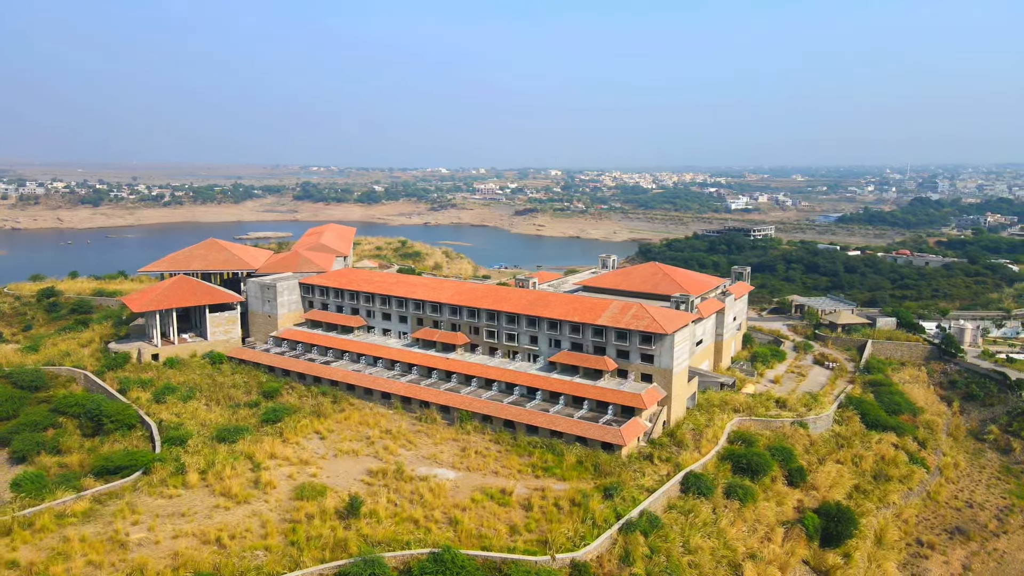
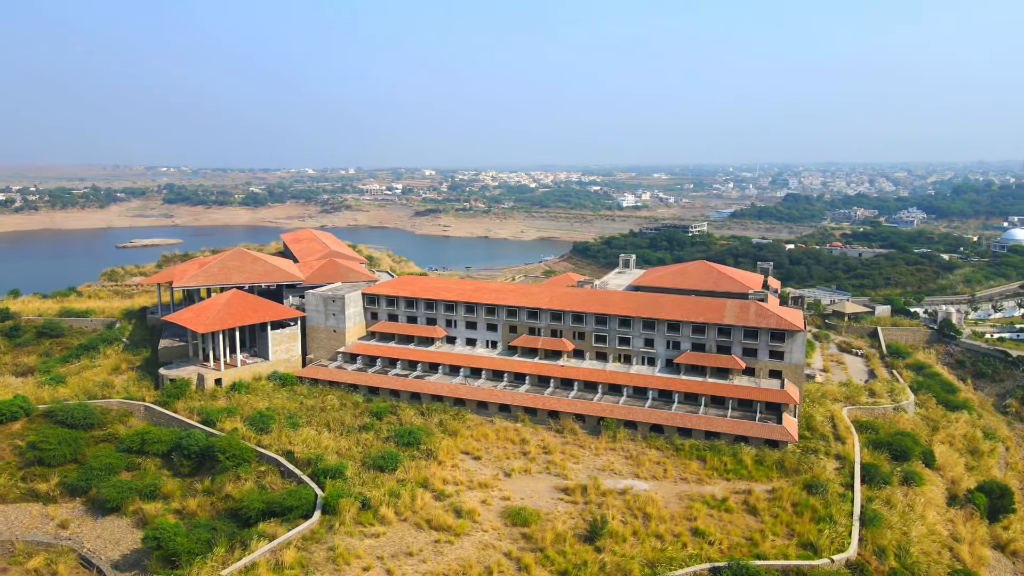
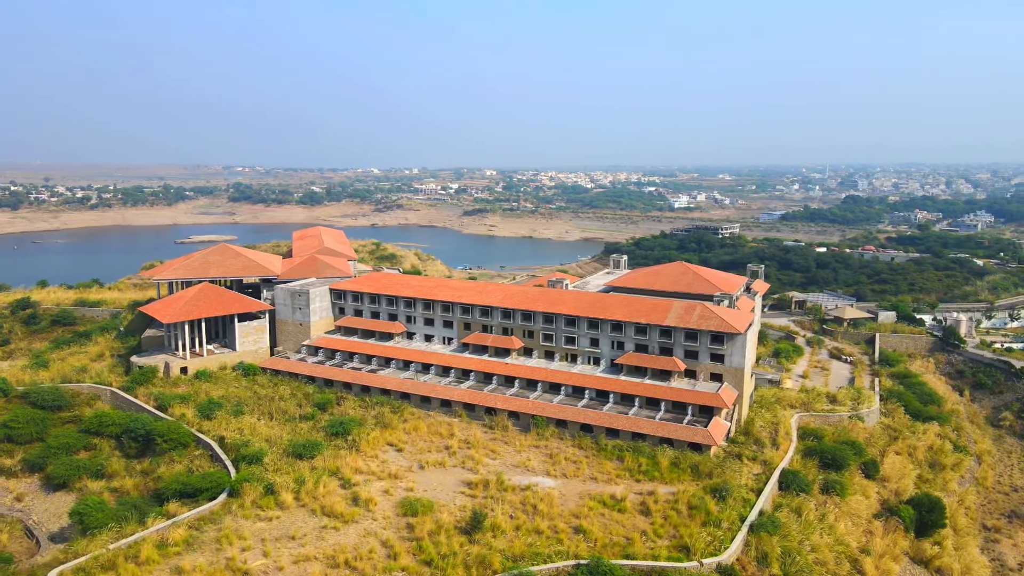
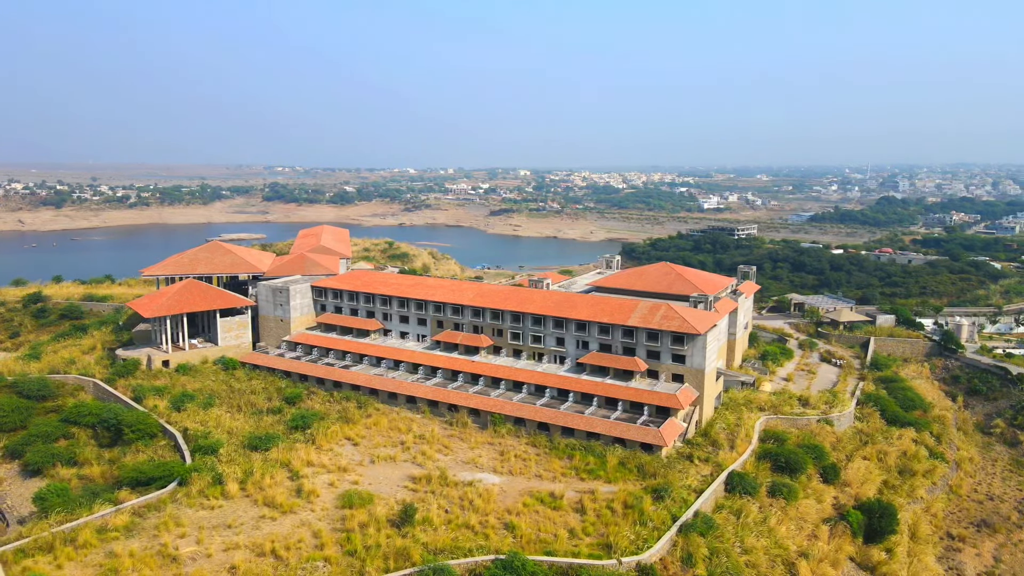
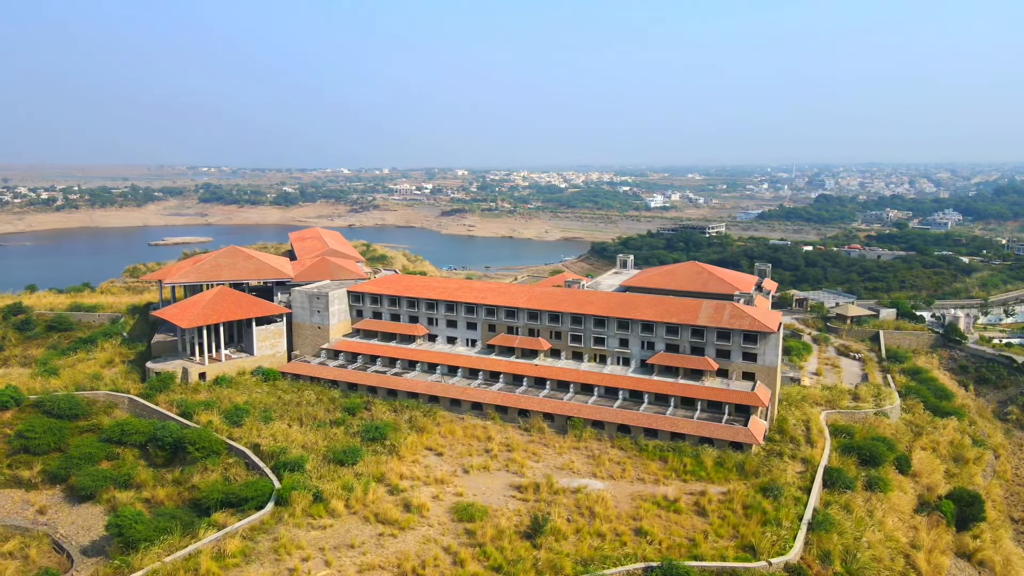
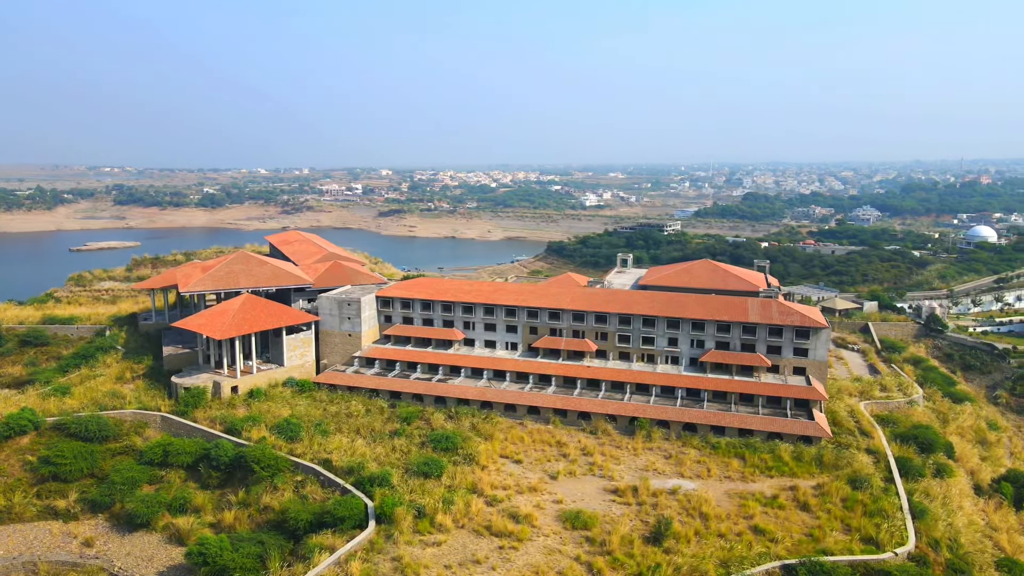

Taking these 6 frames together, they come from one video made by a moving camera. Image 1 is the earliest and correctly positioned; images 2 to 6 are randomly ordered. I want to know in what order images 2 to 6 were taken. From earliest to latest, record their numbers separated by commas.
4, 3, 5, 2, 6
